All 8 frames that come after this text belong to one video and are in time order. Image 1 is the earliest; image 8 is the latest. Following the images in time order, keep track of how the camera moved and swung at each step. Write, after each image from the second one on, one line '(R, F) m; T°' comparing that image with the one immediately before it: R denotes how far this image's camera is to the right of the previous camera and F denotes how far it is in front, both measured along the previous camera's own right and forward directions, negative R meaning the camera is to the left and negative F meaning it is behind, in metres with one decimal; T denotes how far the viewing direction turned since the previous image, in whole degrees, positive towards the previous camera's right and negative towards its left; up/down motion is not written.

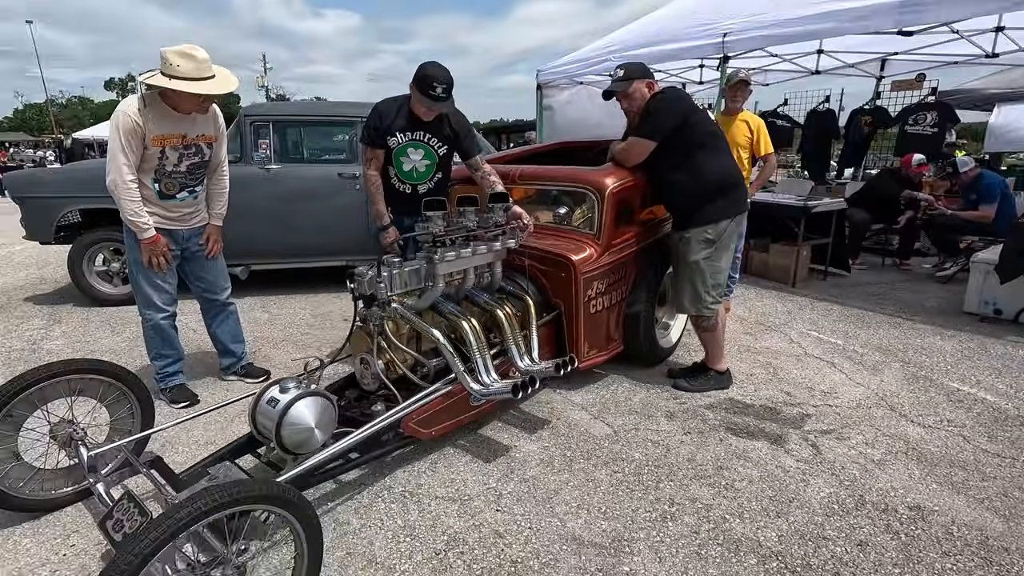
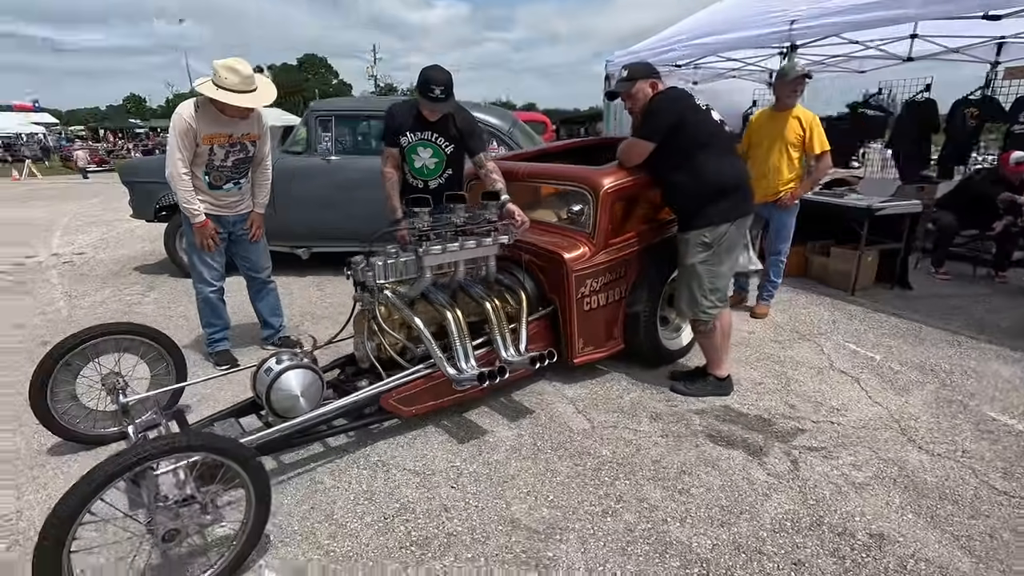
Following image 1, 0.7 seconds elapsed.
(+0.5, -0.1) m; -10°
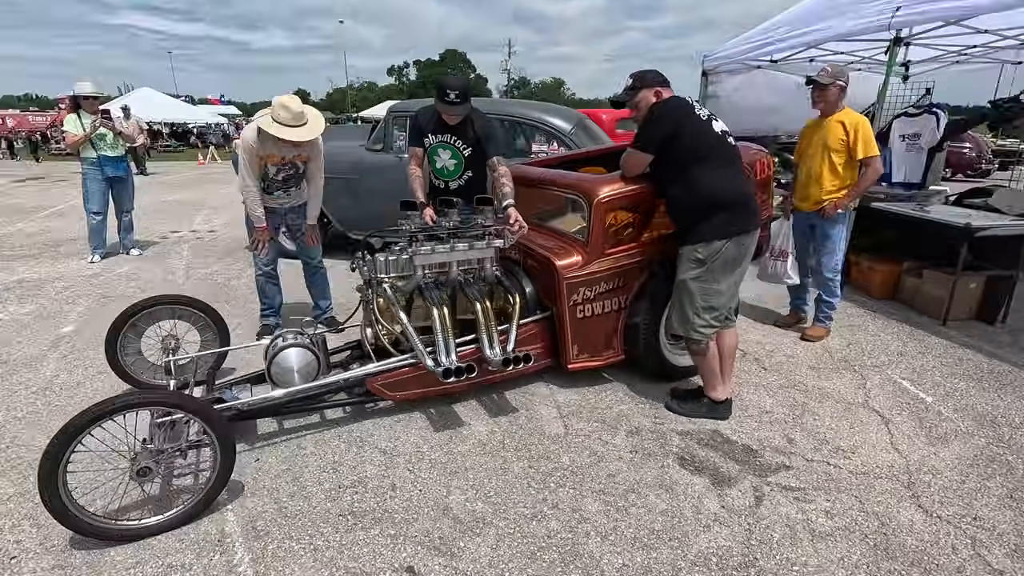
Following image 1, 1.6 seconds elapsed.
(+0.7, 0.0) m; -13°
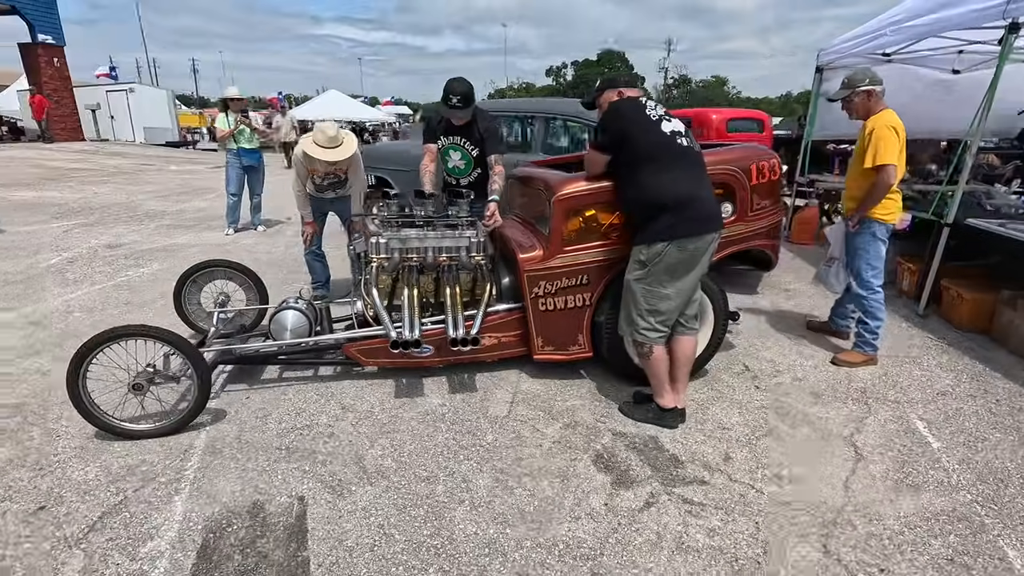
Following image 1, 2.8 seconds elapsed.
(+1.0, 0.0) m; -15°
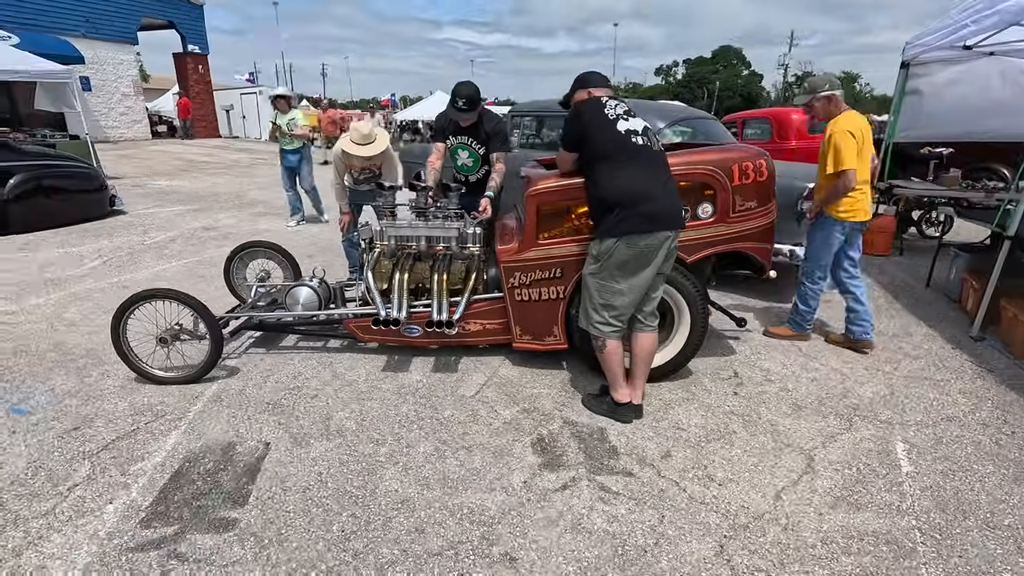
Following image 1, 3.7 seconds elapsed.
(+0.7, -0.1) m; -10°
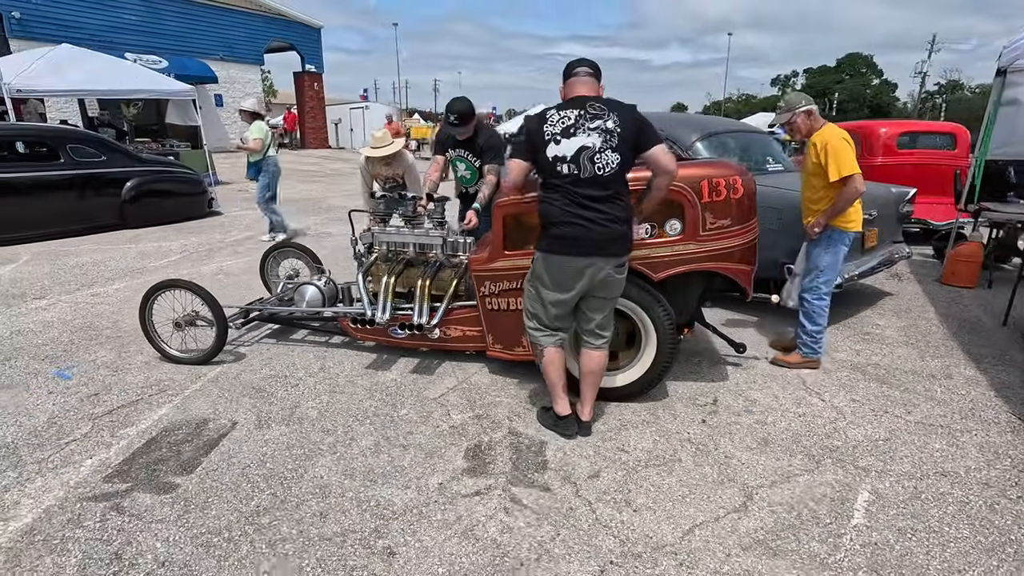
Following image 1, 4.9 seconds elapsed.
(+0.8, 0.0) m; -10°
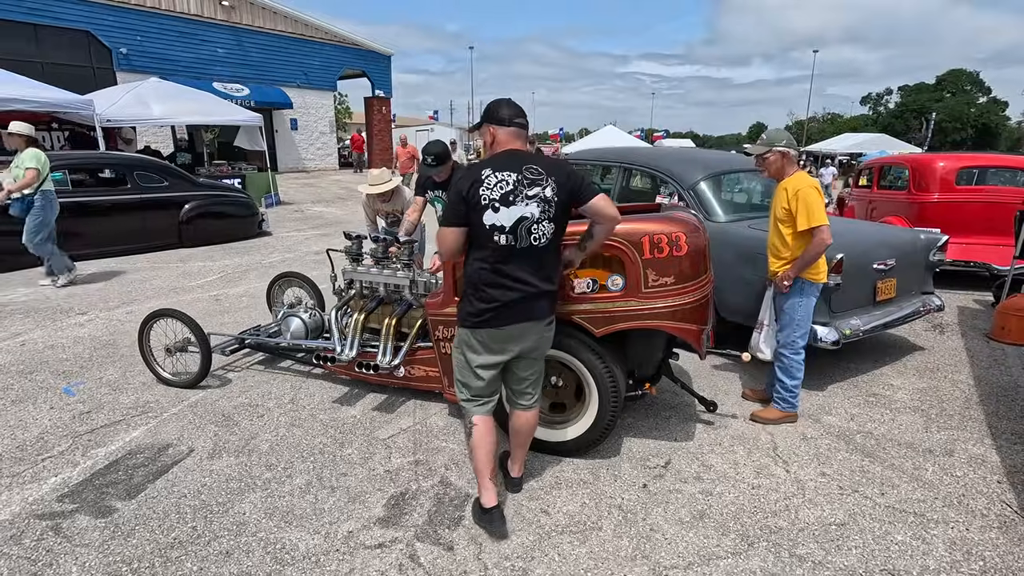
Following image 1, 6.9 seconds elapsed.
(+0.7, 0.0) m; -7°
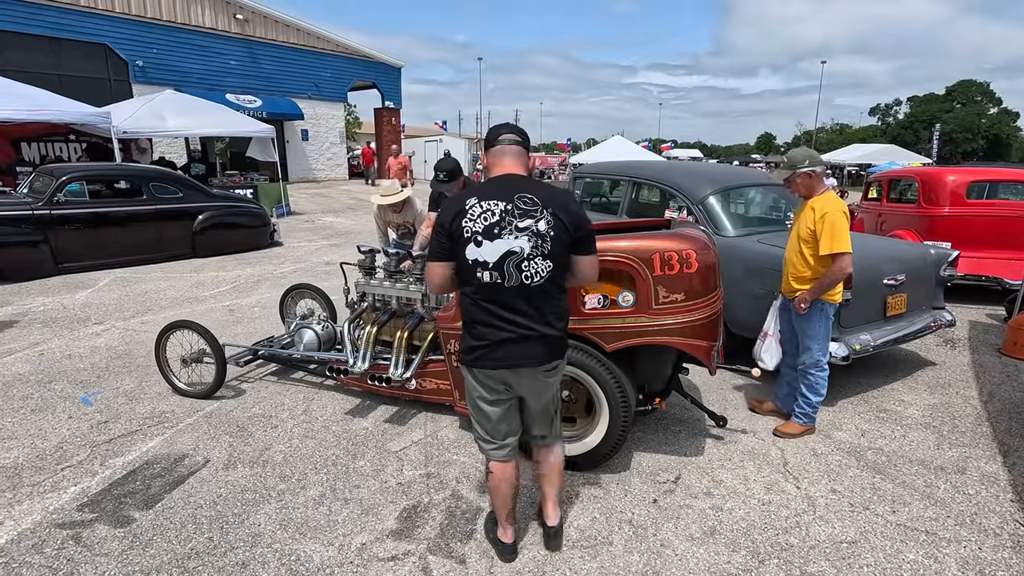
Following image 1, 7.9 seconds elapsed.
(0.0, 0.0) m; -1°
